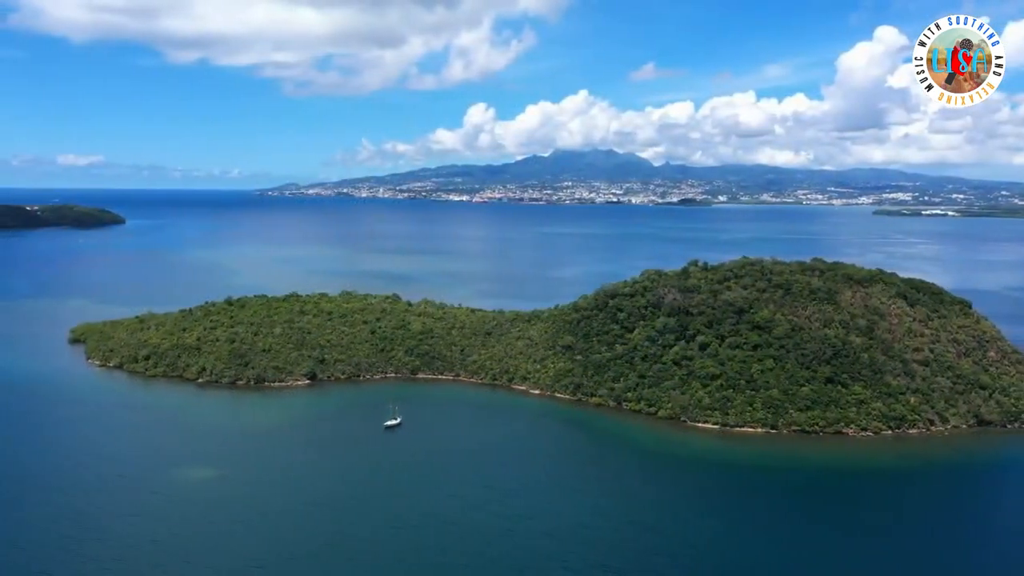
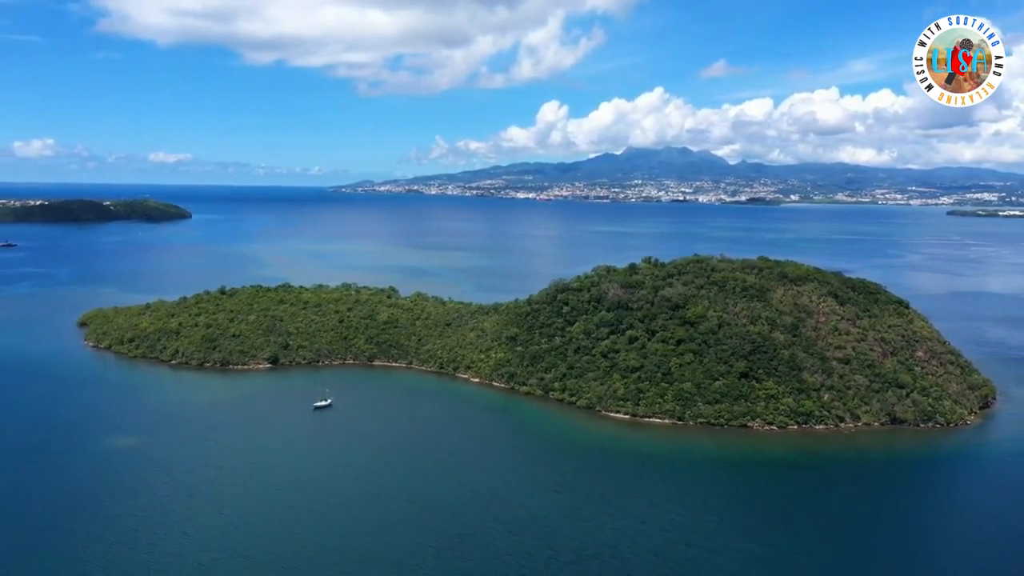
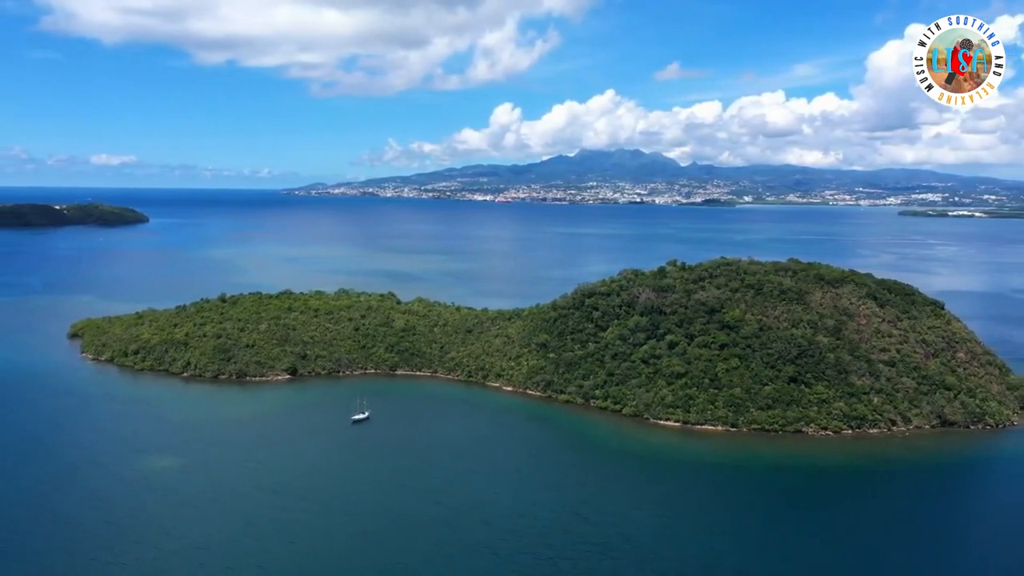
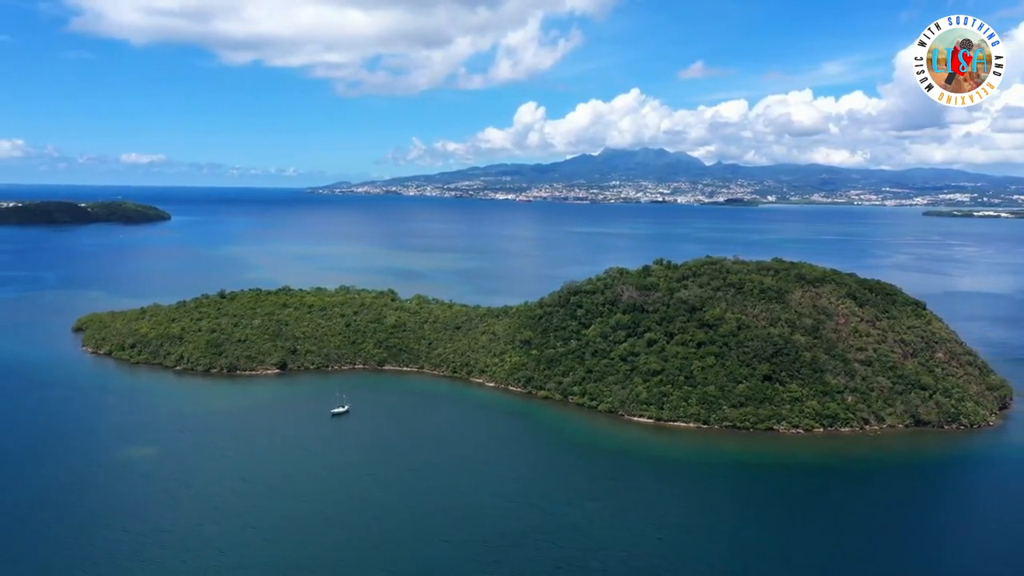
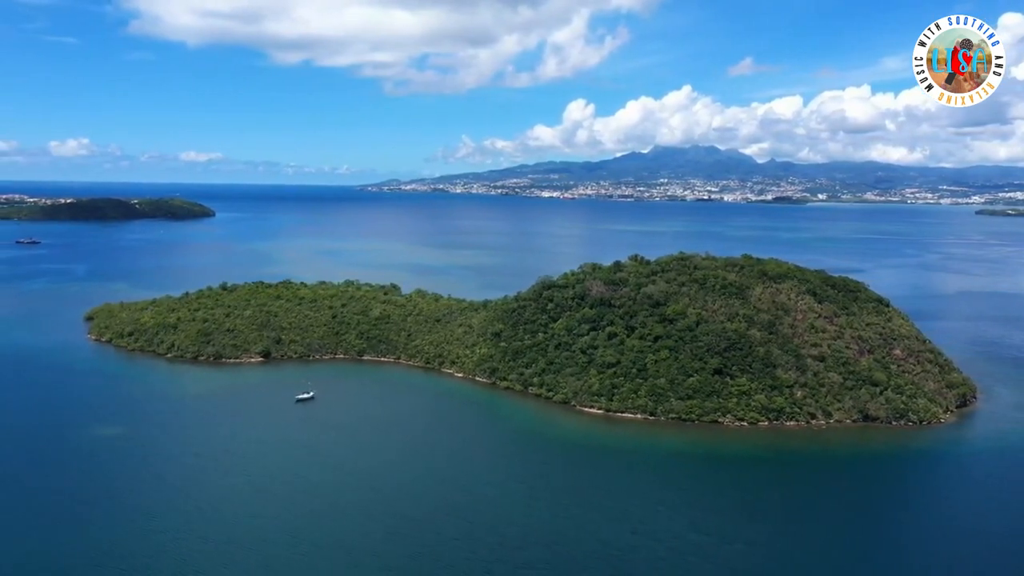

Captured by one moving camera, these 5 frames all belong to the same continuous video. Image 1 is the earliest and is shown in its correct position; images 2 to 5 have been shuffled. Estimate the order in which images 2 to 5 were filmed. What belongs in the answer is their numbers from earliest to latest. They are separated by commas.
3, 4, 2, 5
